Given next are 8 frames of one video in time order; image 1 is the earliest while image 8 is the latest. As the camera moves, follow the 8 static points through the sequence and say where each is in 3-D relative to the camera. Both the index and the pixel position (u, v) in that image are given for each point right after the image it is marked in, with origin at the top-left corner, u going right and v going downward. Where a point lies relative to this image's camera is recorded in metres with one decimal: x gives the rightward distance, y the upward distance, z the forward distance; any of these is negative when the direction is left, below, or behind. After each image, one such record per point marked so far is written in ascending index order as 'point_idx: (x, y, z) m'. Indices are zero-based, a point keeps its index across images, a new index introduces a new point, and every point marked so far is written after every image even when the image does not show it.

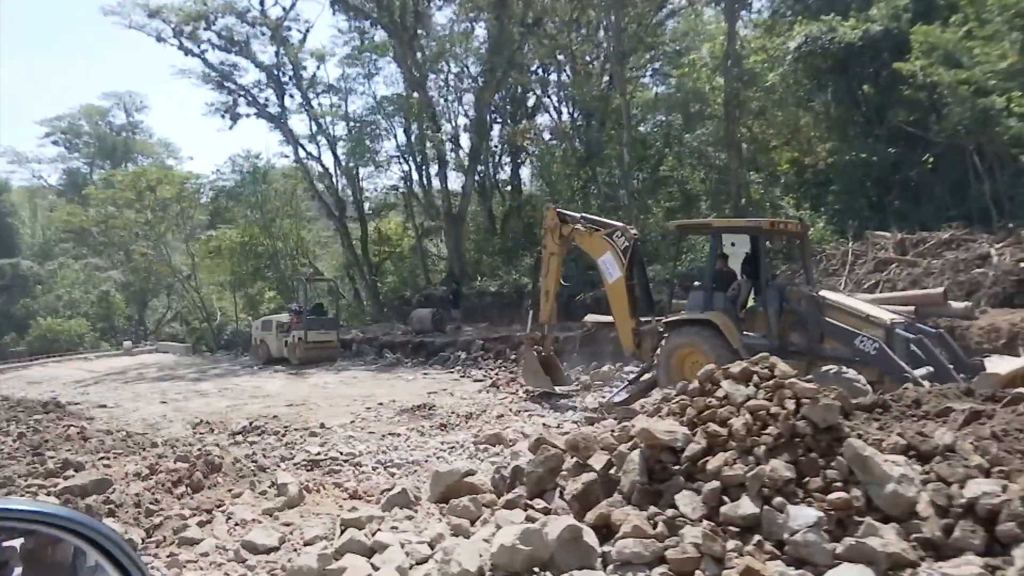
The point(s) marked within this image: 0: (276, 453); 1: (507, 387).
0: (-2.3, -1.6, +7.9) m
1: (-0.1, -1.5, +12.1) m
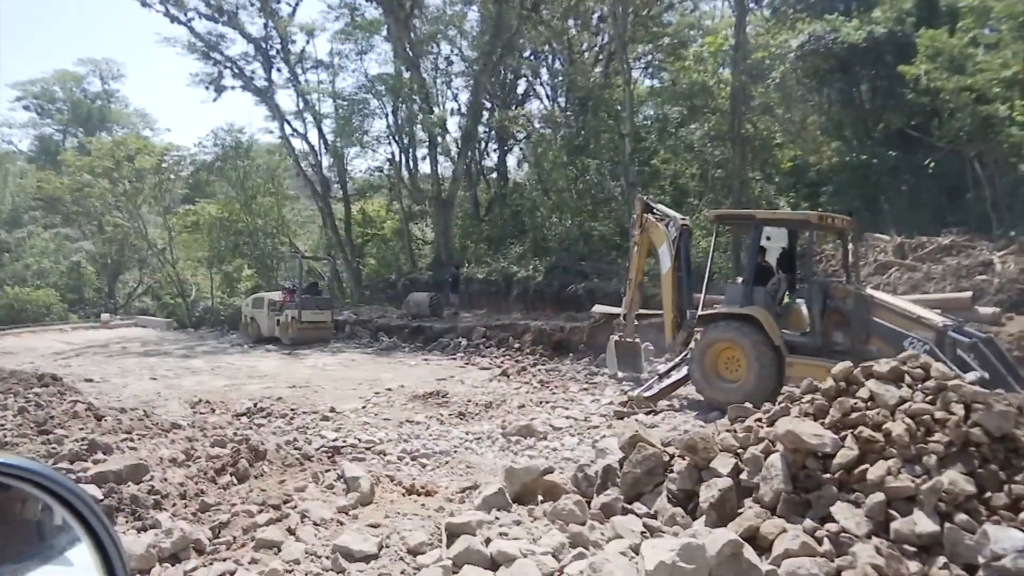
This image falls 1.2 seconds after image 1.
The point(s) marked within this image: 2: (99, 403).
0: (-2.0, -1.3, +7.4) m
1: (+0.1, -1.3, +11.6) m
2: (-3.7, -1.1, +7.4) m
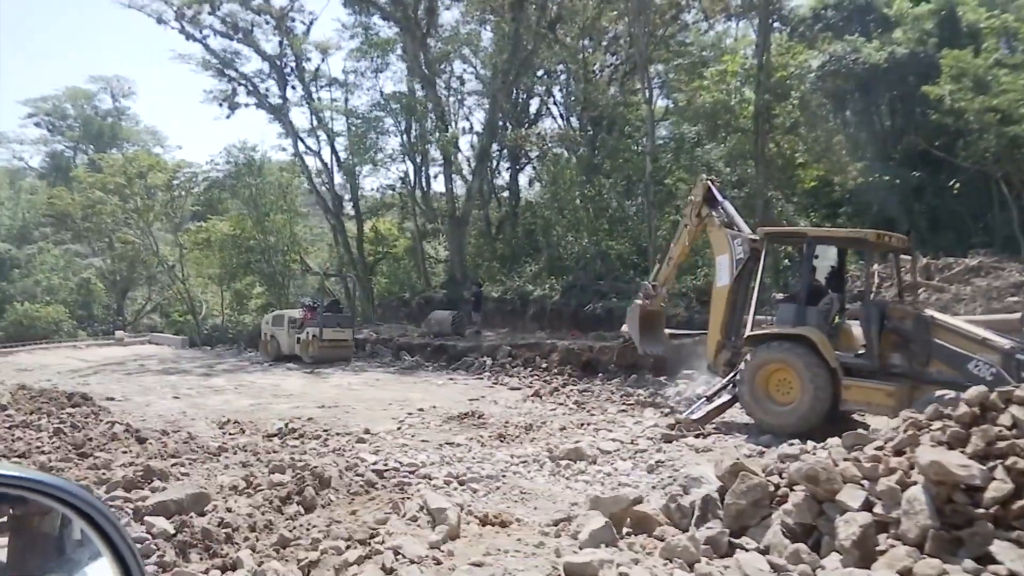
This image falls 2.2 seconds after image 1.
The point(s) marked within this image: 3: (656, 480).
0: (-1.5, -1.5, +7.1) m
1: (+0.6, -1.5, +11.3) m
2: (-3.3, -1.2, +7.1) m
3: (+1.2, -1.6, +6.6) m
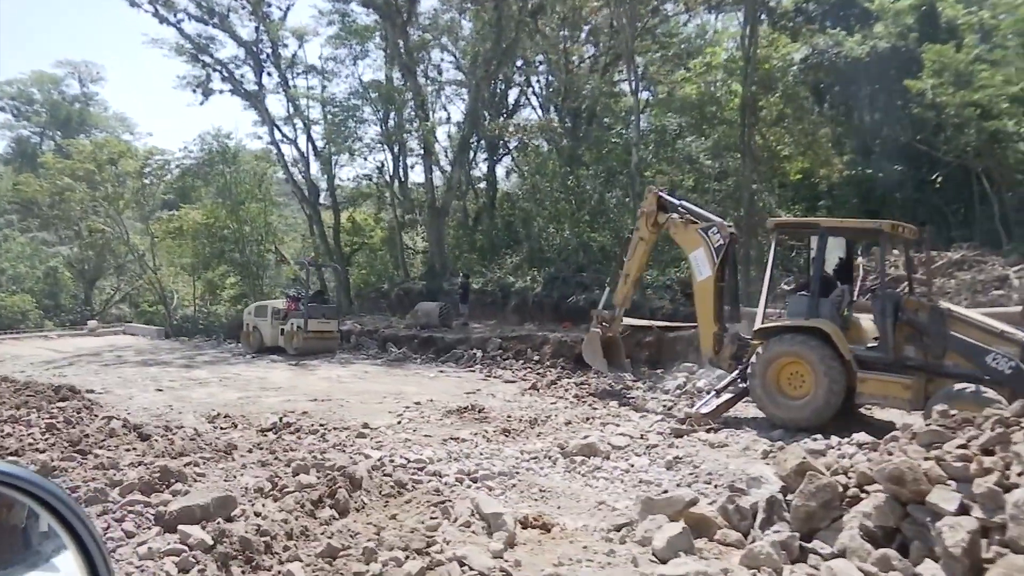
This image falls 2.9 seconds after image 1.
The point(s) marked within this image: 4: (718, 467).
0: (-1.4, -1.4, +6.8) m
1: (+0.5, -1.4, +11.1) m
2: (-3.2, -1.1, +6.8) m
3: (+1.3, -1.5, +6.3) m
4: (+1.7, -1.4, +6.5) m
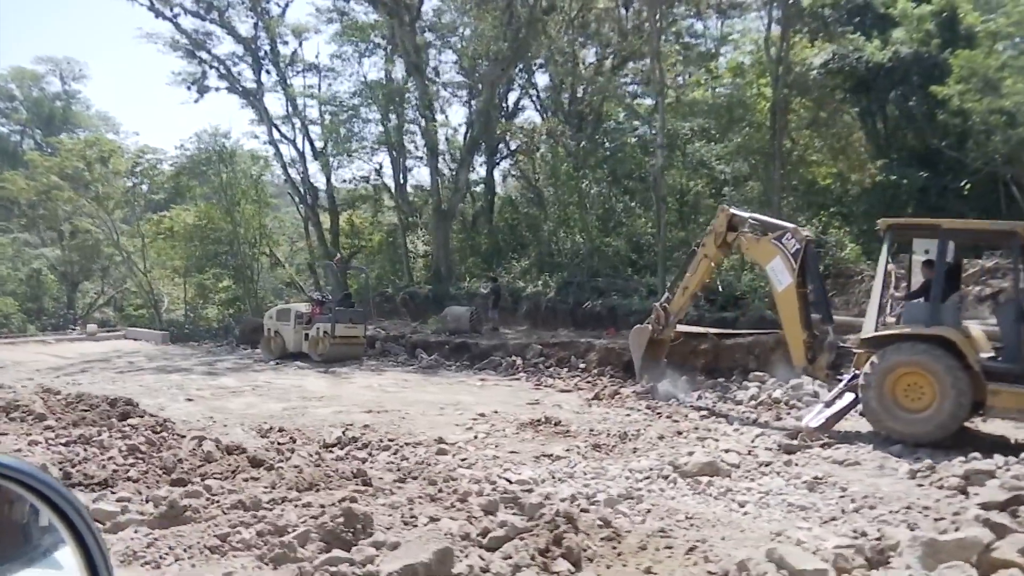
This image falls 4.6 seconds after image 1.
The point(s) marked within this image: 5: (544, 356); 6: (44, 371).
0: (-0.5, -1.4, +6.0) m
1: (+1.3, -1.4, +10.4) m
2: (-2.2, -1.1, +6.0) m
3: (+2.2, -1.5, +5.7) m
4: (+2.6, -1.5, +5.8) m
5: (+0.6, -1.2, +14.1) m
6: (-8.2, -1.5, +14.3) m
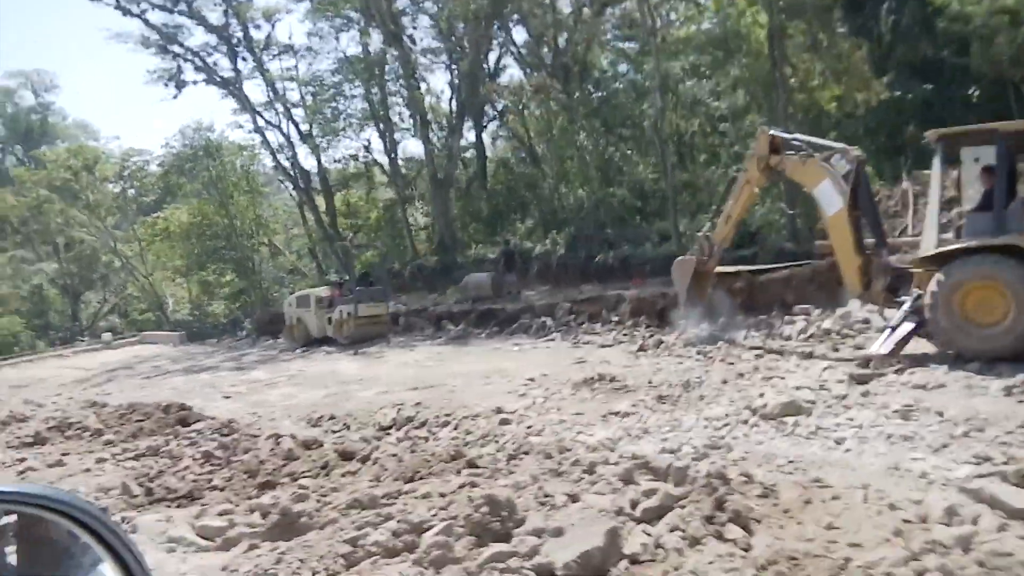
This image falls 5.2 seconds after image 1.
0: (+0.1, -1.1, +5.7) m
1: (+1.9, -0.8, +10.1) m
2: (-1.7, -1.0, +5.7) m
3: (+2.8, -0.9, +5.4) m
4: (+3.2, -0.9, +5.6) m
5: (+1.1, -0.4, +13.8) m
6: (-7.6, -1.7, +14.0) m
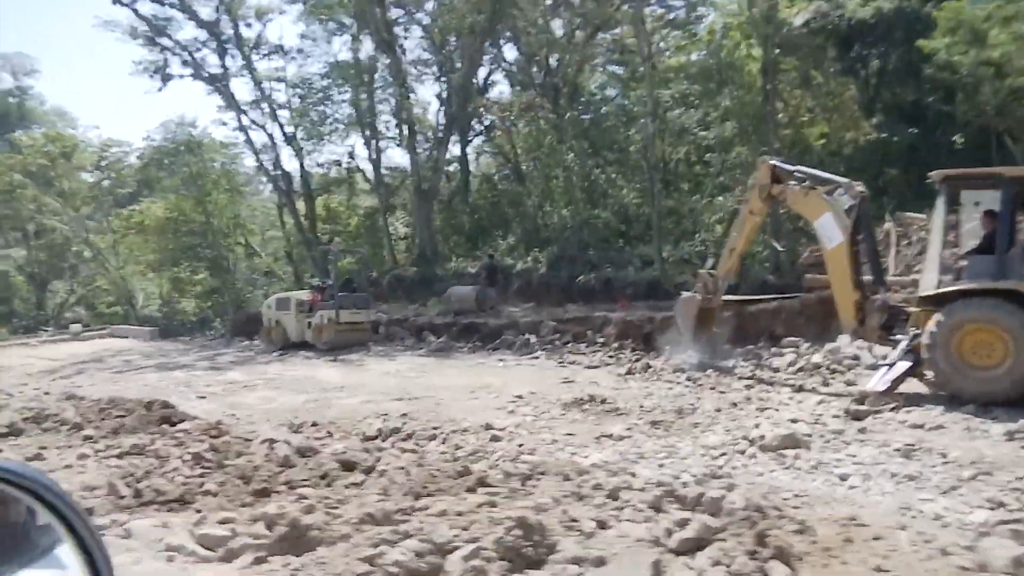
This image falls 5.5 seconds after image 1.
0: (+0.1, -1.2, +5.6) m
1: (+1.7, -1.1, +10.0) m
2: (-1.7, -1.0, +5.5) m
3: (+2.8, -1.2, +5.3) m
4: (+3.1, -1.1, +5.5) m
5: (+0.8, -0.7, +13.7) m
6: (-7.9, -1.5, +13.6) m
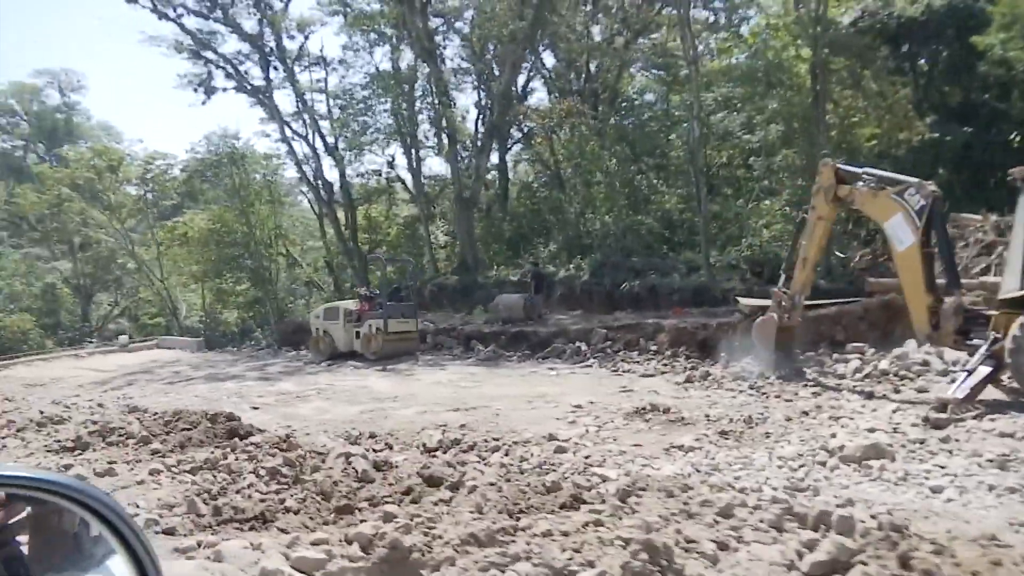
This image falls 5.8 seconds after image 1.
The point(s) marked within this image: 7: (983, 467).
0: (+0.6, -1.2, +5.4) m
1: (+2.4, -1.1, +9.7) m
2: (-1.2, -1.1, +5.4) m
3: (+3.3, -1.2, +5.0) m
4: (+3.6, -1.2, +5.2) m
5: (+1.6, -0.9, +13.5) m
6: (-7.1, -1.7, +13.7) m
7: (+3.2, -1.2, +5.5) m
